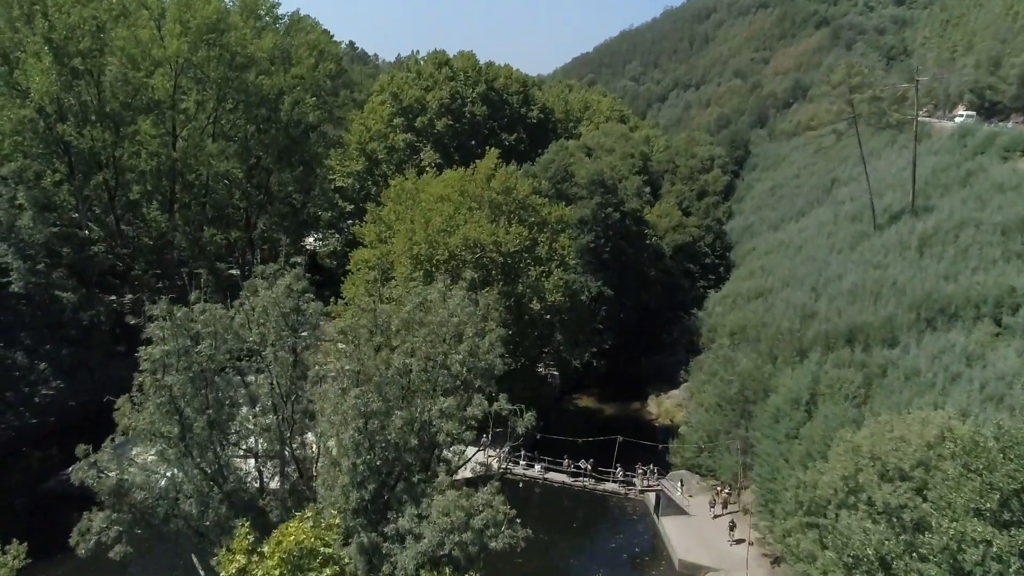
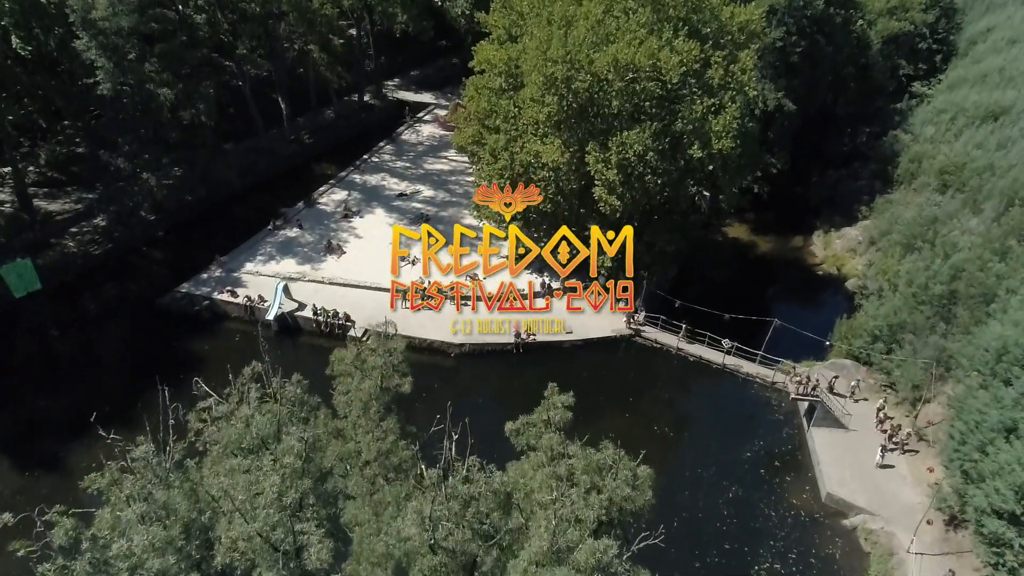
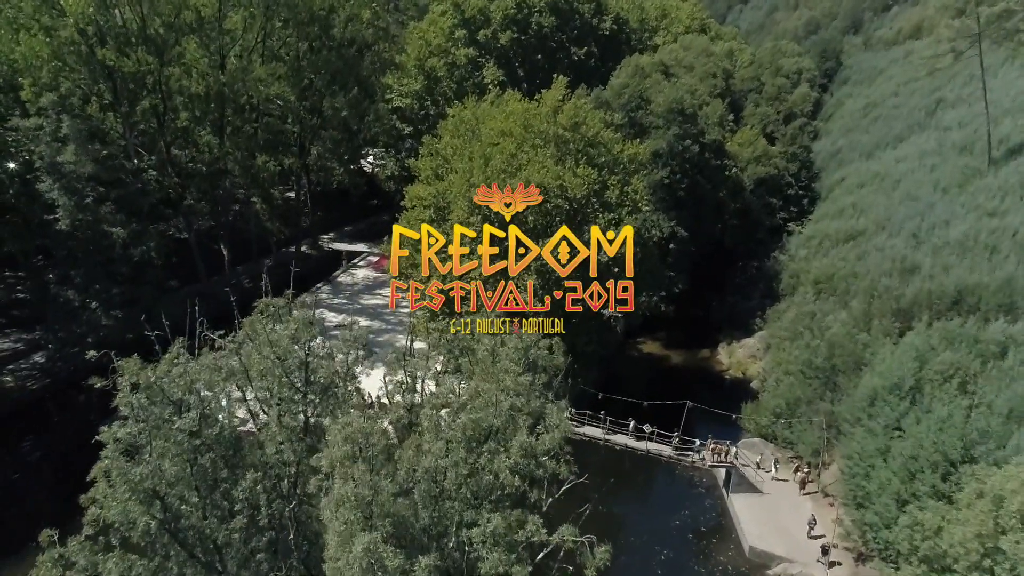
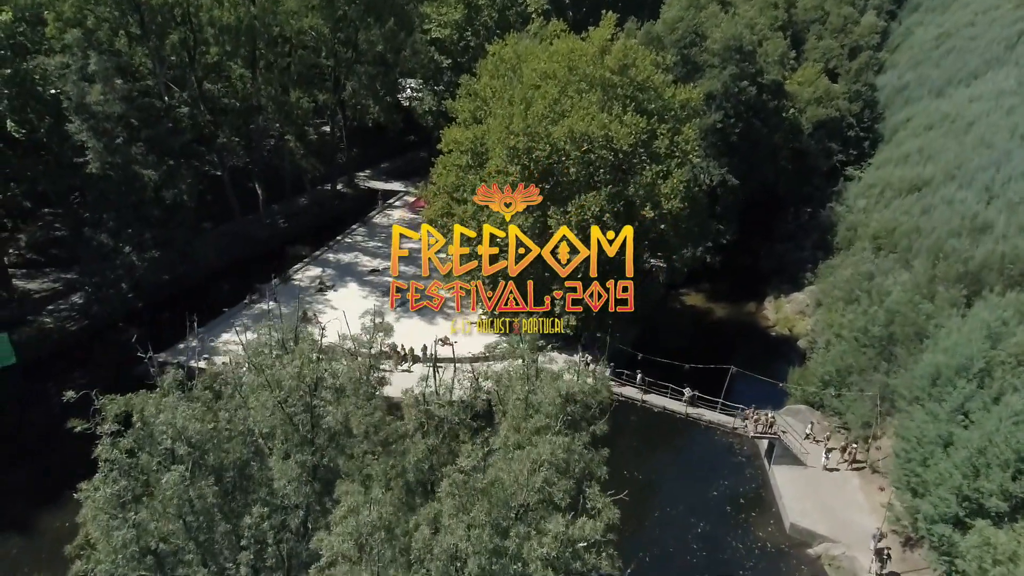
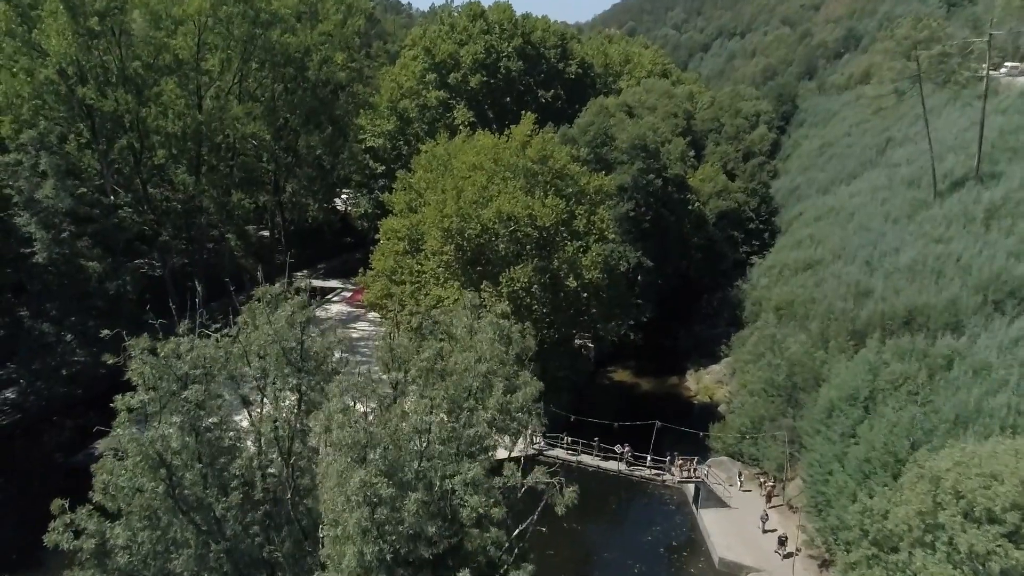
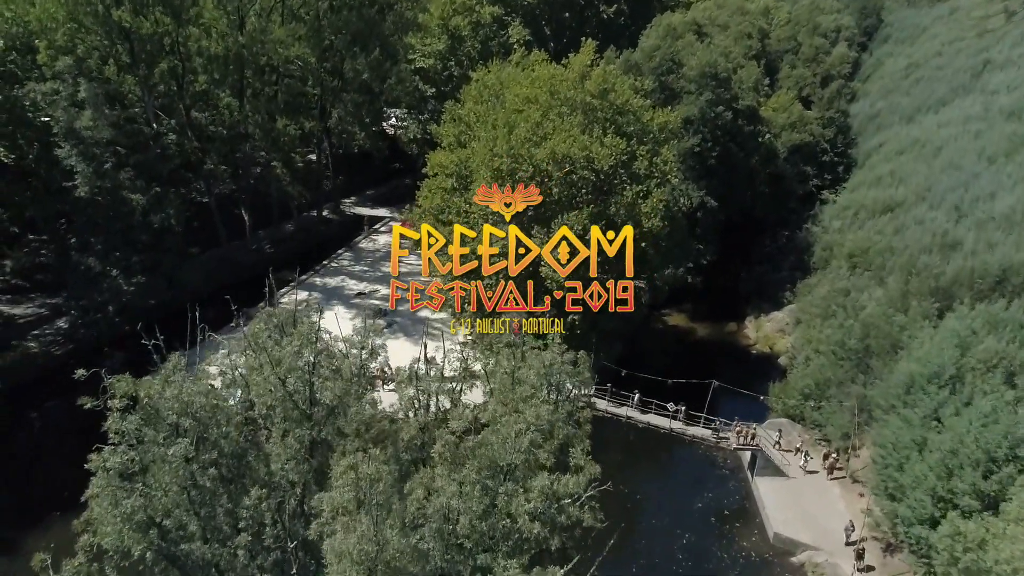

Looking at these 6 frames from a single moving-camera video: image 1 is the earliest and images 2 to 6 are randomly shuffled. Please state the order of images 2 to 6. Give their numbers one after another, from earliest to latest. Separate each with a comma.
5, 3, 6, 4, 2
